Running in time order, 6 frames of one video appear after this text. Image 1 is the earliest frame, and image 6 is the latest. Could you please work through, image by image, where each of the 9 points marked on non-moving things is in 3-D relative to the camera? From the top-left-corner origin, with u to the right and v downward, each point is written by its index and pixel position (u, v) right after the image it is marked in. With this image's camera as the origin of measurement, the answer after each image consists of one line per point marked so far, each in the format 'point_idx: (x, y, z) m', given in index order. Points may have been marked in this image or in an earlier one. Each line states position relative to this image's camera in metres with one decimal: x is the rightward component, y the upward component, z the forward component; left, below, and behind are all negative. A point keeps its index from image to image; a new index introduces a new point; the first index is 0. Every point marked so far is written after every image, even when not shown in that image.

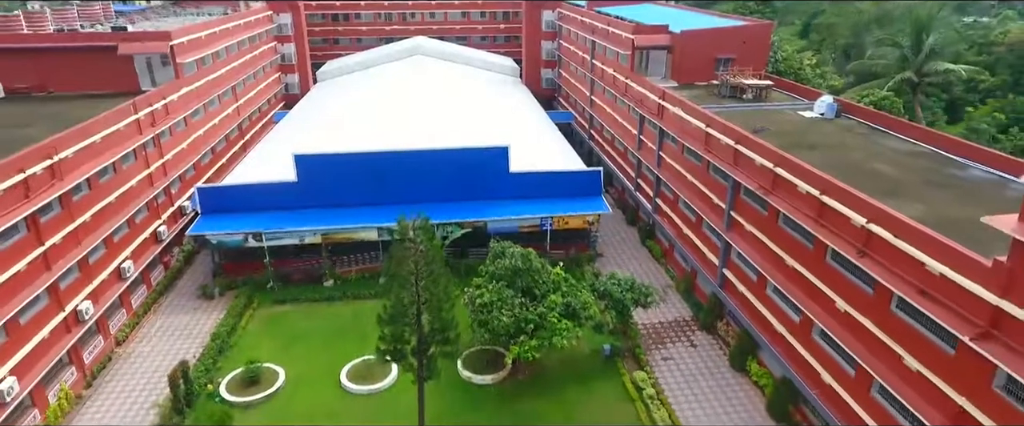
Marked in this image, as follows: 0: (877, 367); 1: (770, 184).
0: (+7.4, -3.1, +12.6) m
1: (+6.8, +0.8, +16.4) m
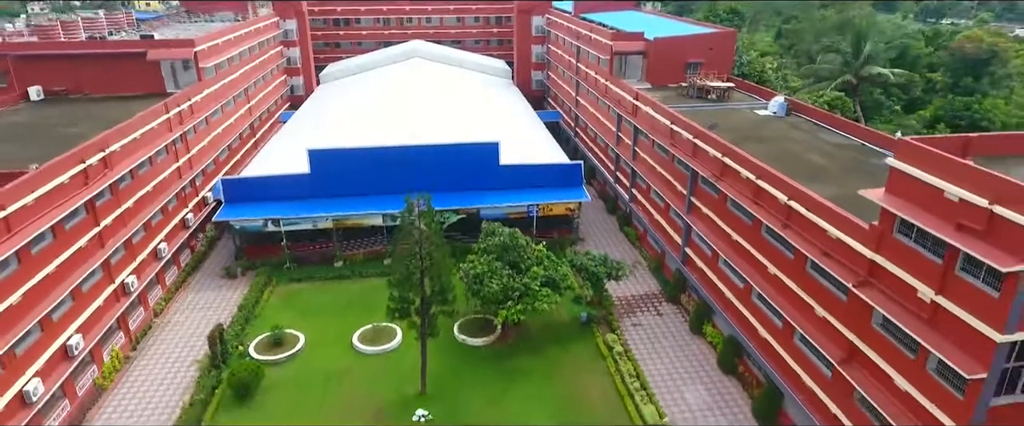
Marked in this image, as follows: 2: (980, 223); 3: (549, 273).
0: (+7.0, -2.6, +15.5) m
1: (+6.5, +1.3, +19.3) m
2: (+7.7, -0.1, +10.2) m
3: (+1.2, -1.9, +19.9) m
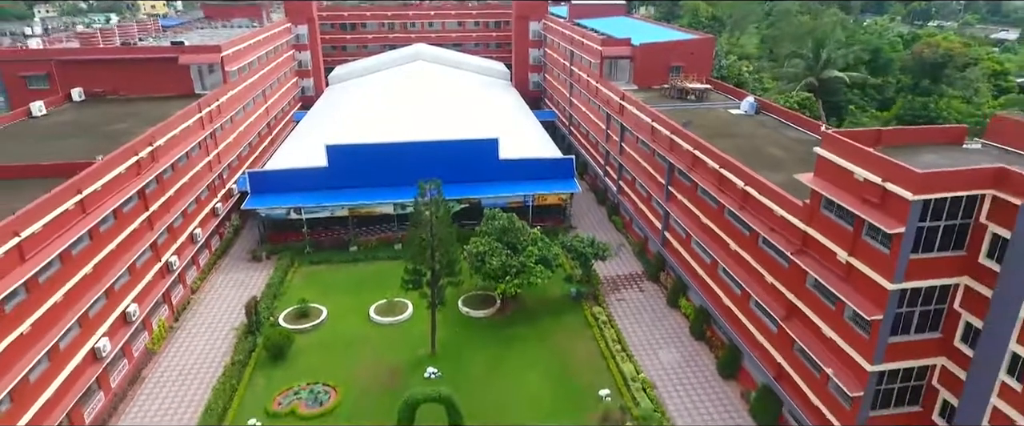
0: (+7.0, -2.1, +18.3) m
1: (+6.4, +1.8, +22.1) m
2: (+7.6, +0.4, +13.0) m
3: (+1.1, -1.4, +22.6) m
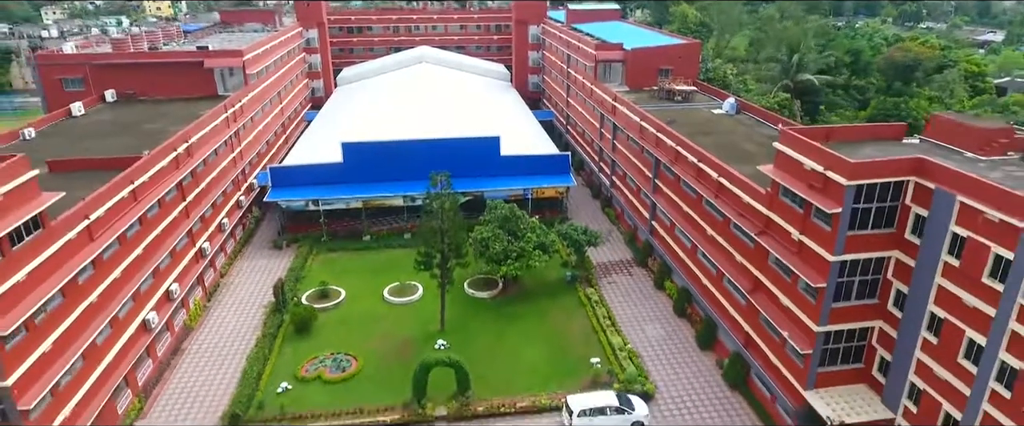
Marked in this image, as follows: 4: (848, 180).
0: (+7.0, -1.7, +20.7) m
1: (+6.4, +2.2, +24.5) m
2: (+7.7, +0.7, +15.4) m
3: (+1.2, -1.1, +25.1) m
4: (+7.8, +0.8, +14.4) m
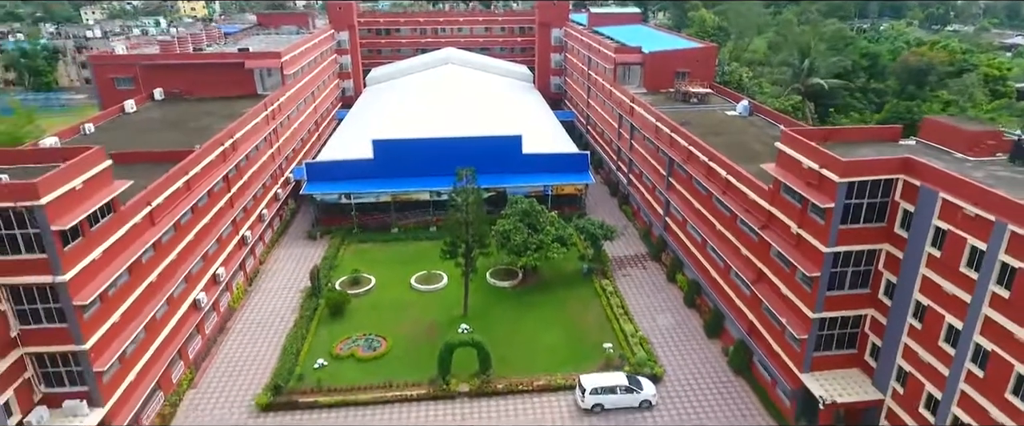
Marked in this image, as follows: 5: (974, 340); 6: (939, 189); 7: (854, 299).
0: (+7.7, -1.5, +22.0) m
1: (+7.3, +2.3, +25.8) m
2: (+8.2, +0.9, +16.7) m
3: (+2.0, -0.8, +26.6) m
4: (+8.3, +0.9, +15.7) m
5: (+10.3, -2.8, +13.9) m
6: (+10.1, +0.6, +14.7) m
7: (+9.4, -2.4, +17.1) m
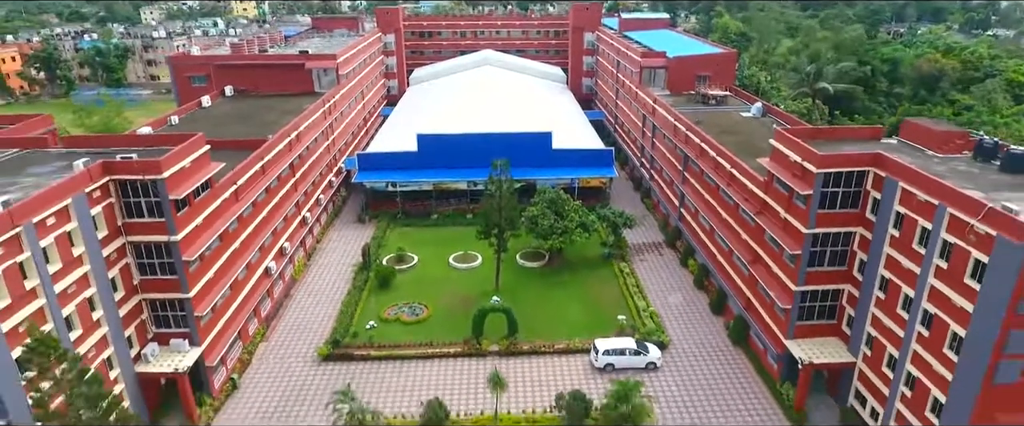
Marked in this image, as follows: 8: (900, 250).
0: (+8.7, -1.1, +24.7) m
1: (+8.6, +2.7, +28.6) m
2: (+9.0, +1.3, +19.4) m
3: (+3.3, -0.3, +29.6) m
4: (+9.0, +1.3, +18.4) m
5: (+10.9, -2.5, +16.5) m
6: (+10.8, +0.9, +17.3) m
7: (+10.2, -2.0, +19.8) m
8: (+10.8, -1.1, +17.3) m
